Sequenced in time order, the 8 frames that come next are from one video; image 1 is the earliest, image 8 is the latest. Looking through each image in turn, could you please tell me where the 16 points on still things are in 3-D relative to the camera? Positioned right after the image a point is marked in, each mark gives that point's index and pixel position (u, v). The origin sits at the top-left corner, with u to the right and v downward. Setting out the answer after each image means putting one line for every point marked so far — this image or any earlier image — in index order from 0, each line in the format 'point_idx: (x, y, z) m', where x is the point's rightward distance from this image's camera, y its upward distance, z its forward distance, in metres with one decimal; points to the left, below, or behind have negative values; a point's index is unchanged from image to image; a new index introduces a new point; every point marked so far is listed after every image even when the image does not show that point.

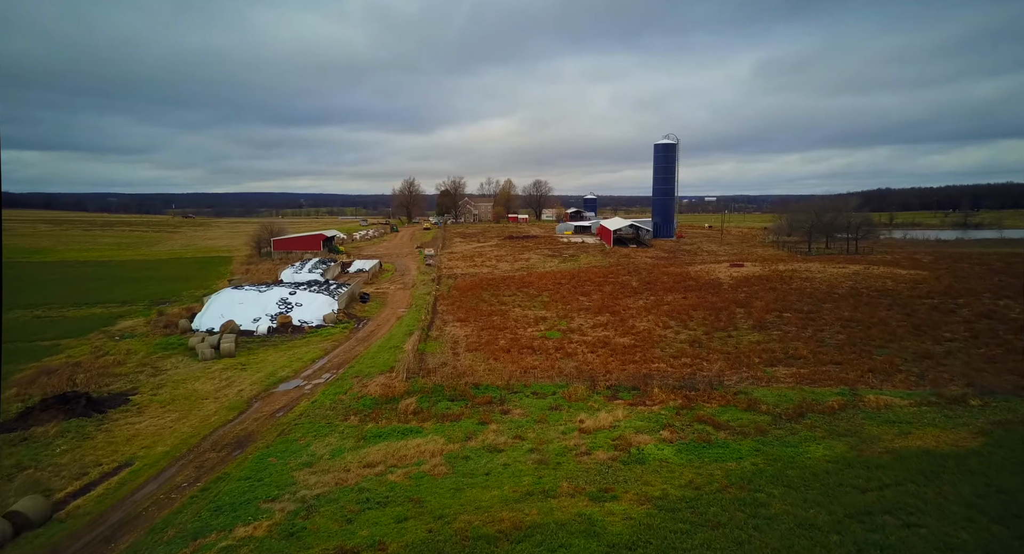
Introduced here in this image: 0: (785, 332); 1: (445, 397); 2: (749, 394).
0: (+9.1, -1.9, +18.6) m
1: (-1.6, -2.9, +13.3) m
2: (+5.6, -2.8, +13.2) m
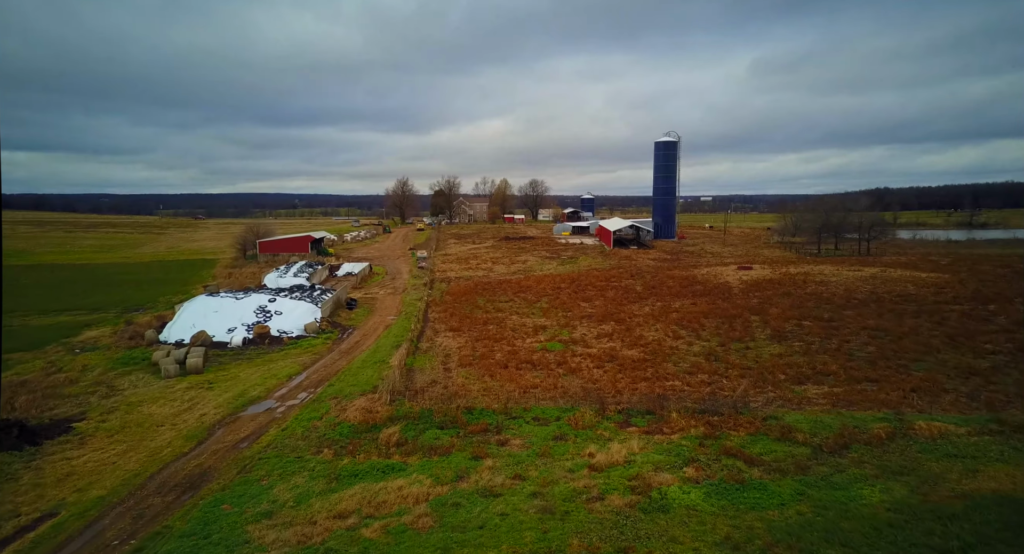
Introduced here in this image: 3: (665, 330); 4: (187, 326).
0: (+9.0, -2.0, +17.0) m
1: (-1.6, -3.1, +11.7) m
2: (+5.6, -3.0, +11.6) m
3: (+5.3, -1.9, +19.4) m
4: (-11.3, -1.7, +19.5) m
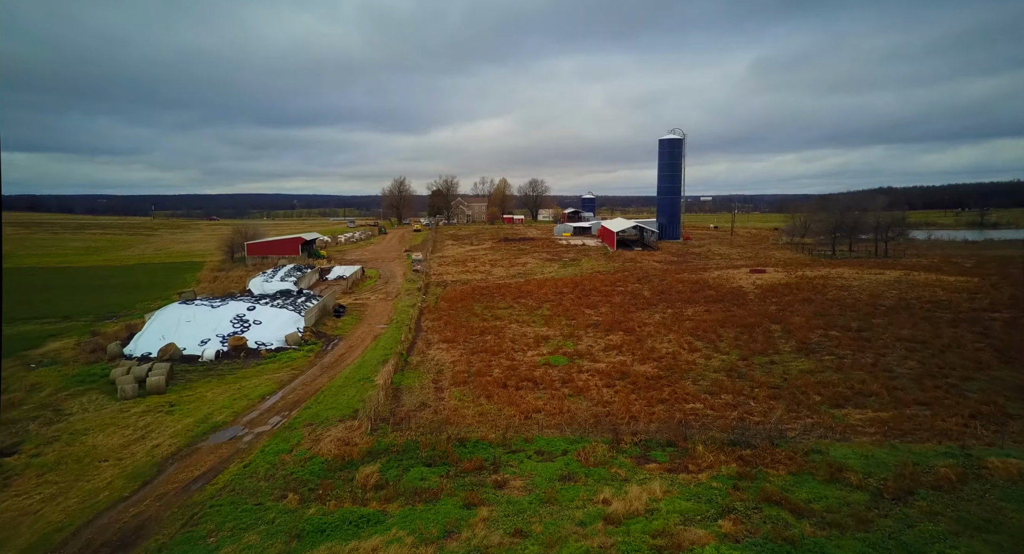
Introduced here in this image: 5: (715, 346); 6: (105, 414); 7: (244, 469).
0: (+9.0, -2.2, +15.3) m
1: (-1.6, -3.3, +10.0) m
2: (+5.5, -3.1, +9.9) m
3: (+5.3, -2.1, +17.8) m
4: (-11.3, -1.9, +17.8) m
5: (+6.2, -2.1, +17.1) m
6: (-9.2, -3.1, +12.7) m
7: (-4.9, -3.5, +10.2) m
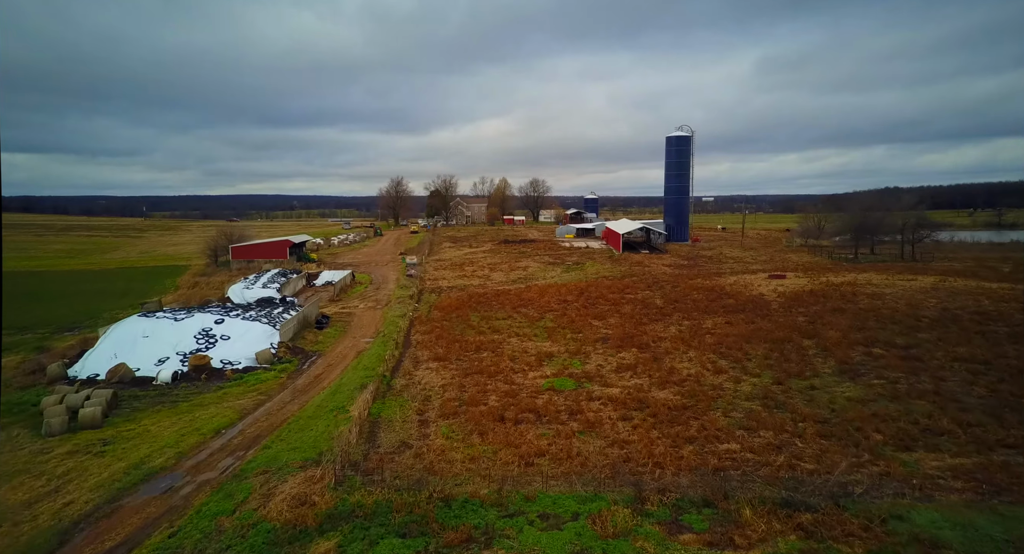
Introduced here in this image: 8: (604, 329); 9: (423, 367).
0: (+8.9, -2.5, +13.2) m
1: (-1.7, -3.6, +7.9) m
2: (+5.5, -3.4, +7.7) m
3: (+5.3, -2.3, +15.6) m
4: (-11.3, -2.2, +15.6) m
5: (+6.2, -2.4, +14.9) m
6: (-9.3, -3.4, +10.6) m
7: (-4.9, -3.8, +8.1) m
8: (+3.2, -1.8, +19.7) m
9: (-2.5, -2.5, +15.9) m
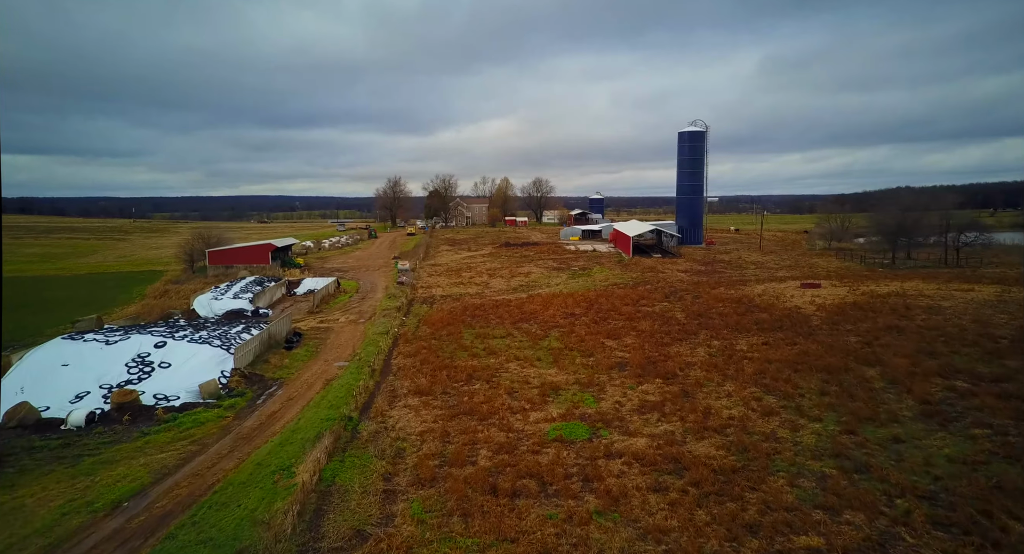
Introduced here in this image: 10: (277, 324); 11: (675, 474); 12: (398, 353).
0: (+8.9, -2.9, +10.2) m
1: (-1.8, -3.9, +4.9) m
2: (+5.4, -3.8, +4.8) m
3: (+5.2, -2.7, +12.6) m
4: (-11.4, -2.6, +12.7) m
5: (+6.1, -2.8, +11.9) m
6: (-9.3, -3.8, +7.7) m
7: (-5.0, -4.1, +5.2) m
8: (+3.2, -2.2, +16.7) m
9: (-2.6, -2.9, +13.0) m
10: (-8.3, -1.6, +19.7) m
11: (+2.7, -3.3, +9.5) m
12: (-3.5, -2.4, +17.5) m
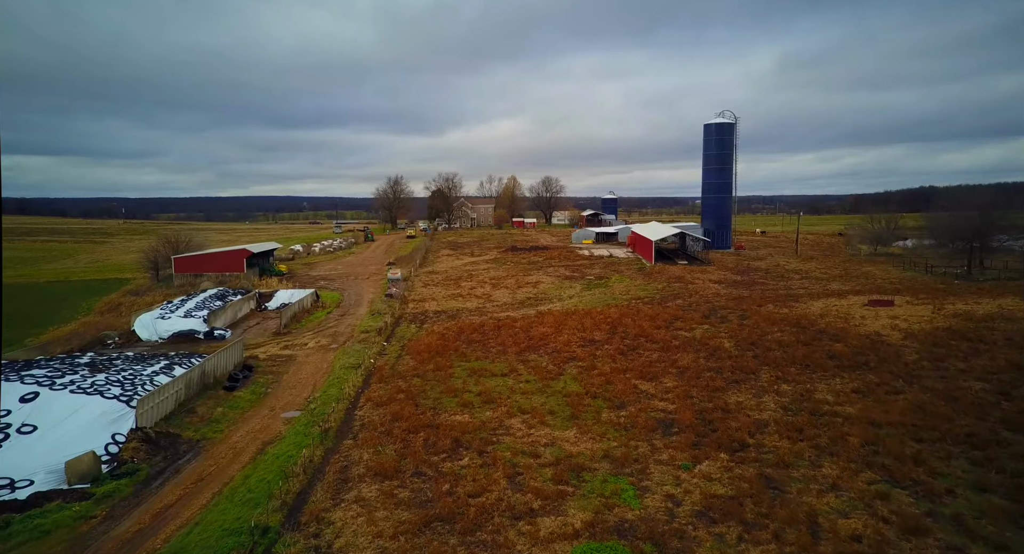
0: (+8.9, -3.4, +5.9) m
1: (-1.9, -4.5, +0.8) m
2: (+5.3, -4.3, +0.5) m
3: (+5.2, -3.2, +8.4) m
4: (-11.4, -3.1, +8.7) m
5: (+6.1, -3.3, +7.6) m
6: (-9.4, -4.3, +3.6) m
7: (-5.1, -4.7, +1.1) m
8: (+3.3, -2.7, +12.5) m
9: (-2.6, -3.4, +8.9) m
10: (-8.2, -2.1, +15.7) m
11: (+2.7, -3.8, +5.2) m
12: (-3.5, -2.9, +13.3) m
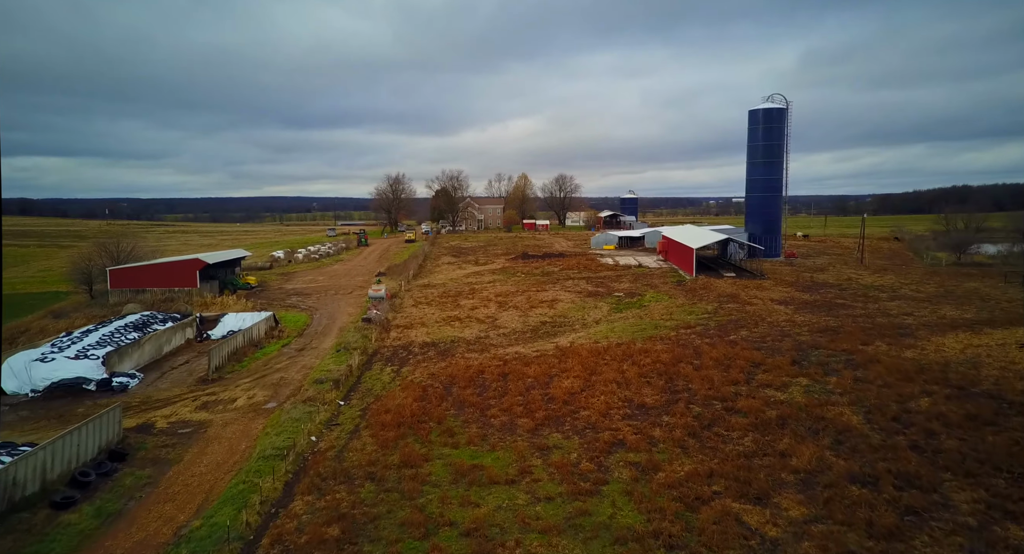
0: (+8.9, -4.1, 0.0) m
1: (-1.9, -5.2, -4.9) m
2: (+5.2, -5.0, -5.3) m
3: (+5.3, -4.0, +2.6) m
4: (-11.3, -3.8, +3.3) m
5: (+6.2, -4.0, +1.9) m
6: (-9.4, -5.0, -1.9) m
7: (-5.2, -5.4, -4.5) m
8: (+3.4, -3.4, +6.7) m
9: (-2.5, -4.2, +3.2) m
10: (-8.0, -2.8, +10.2) m
11: (+2.7, -4.5, -0.5) m
12: (-3.3, -3.6, +7.7) m
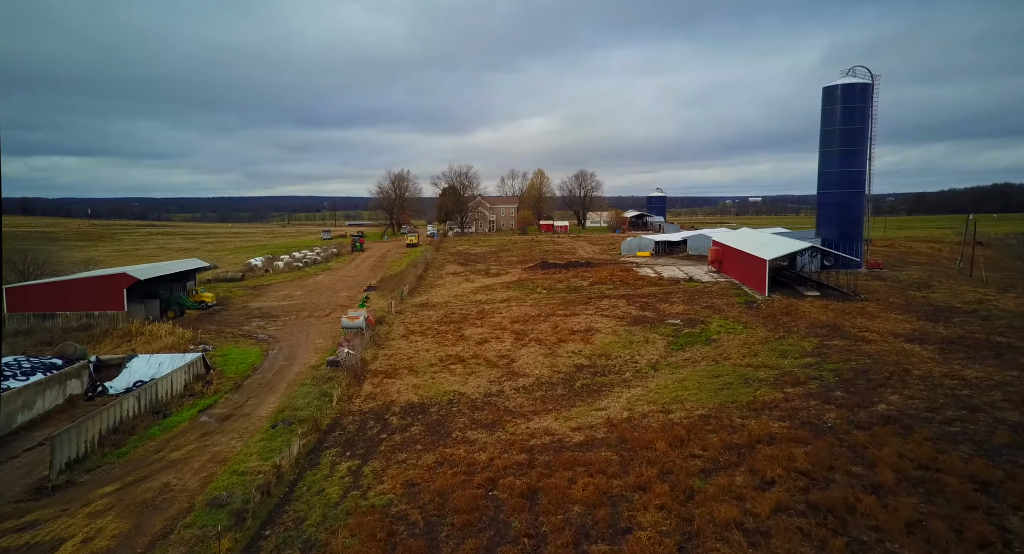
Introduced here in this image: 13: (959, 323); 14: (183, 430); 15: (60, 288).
0: (+9.1, -4.9, -6.3) m
1: (-1.9, -5.9, -10.9) m
2: (+5.3, -5.8, -11.5) m
3: (+5.6, -4.7, -3.6) m
4: (-11.0, -4.5, -2.6) m
5: (+6.4, -4.8, -4.4) m
6: (-9.3, -5.7, -7.8) m
7: (-5.1, -6.1, -10.5) m
8: (+3.8, -4.2, +0.6) m
9: (-2.2, -4.9, -2.8) m
10: (-7.6, -3.5, +4.2) m
11: (+2.9, -5.3, -6.6) m
12: (-2.9, -4.3, +1.7) m
13: (+13.7, -1.3, +17.1) m
14: (-6.8, -3.0, +11.6) m
15: (-15.0, -0.3, +18.8) m
